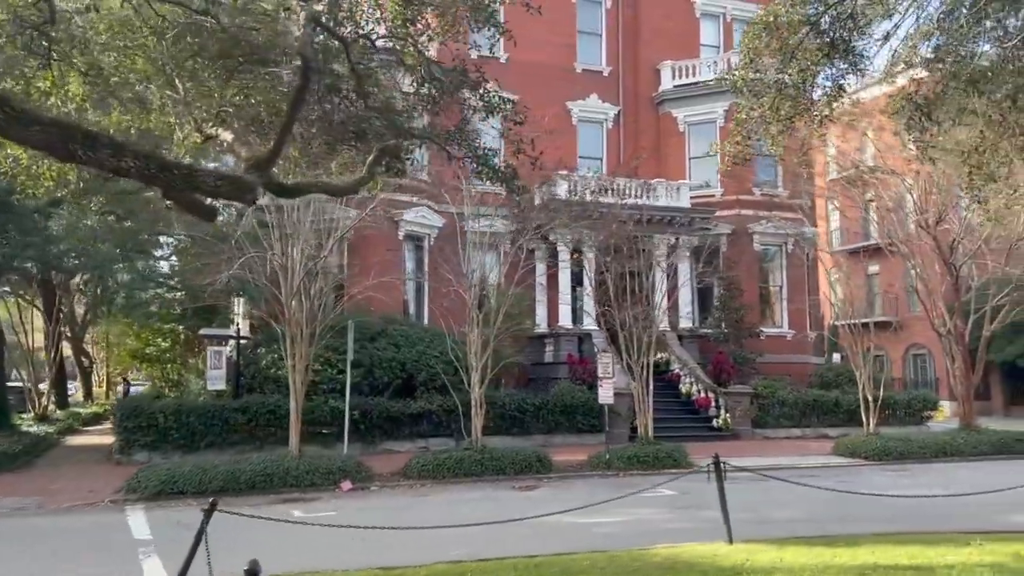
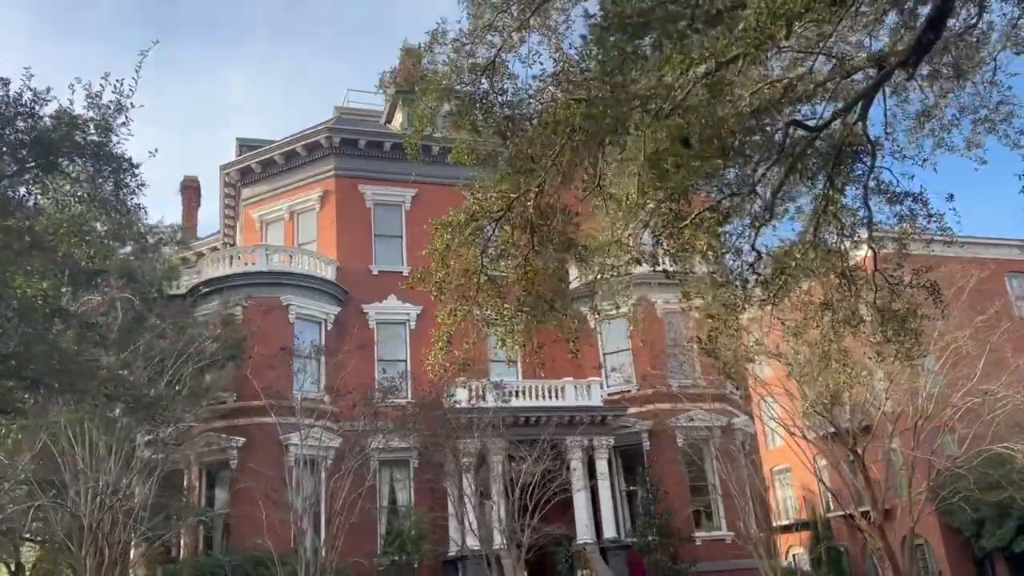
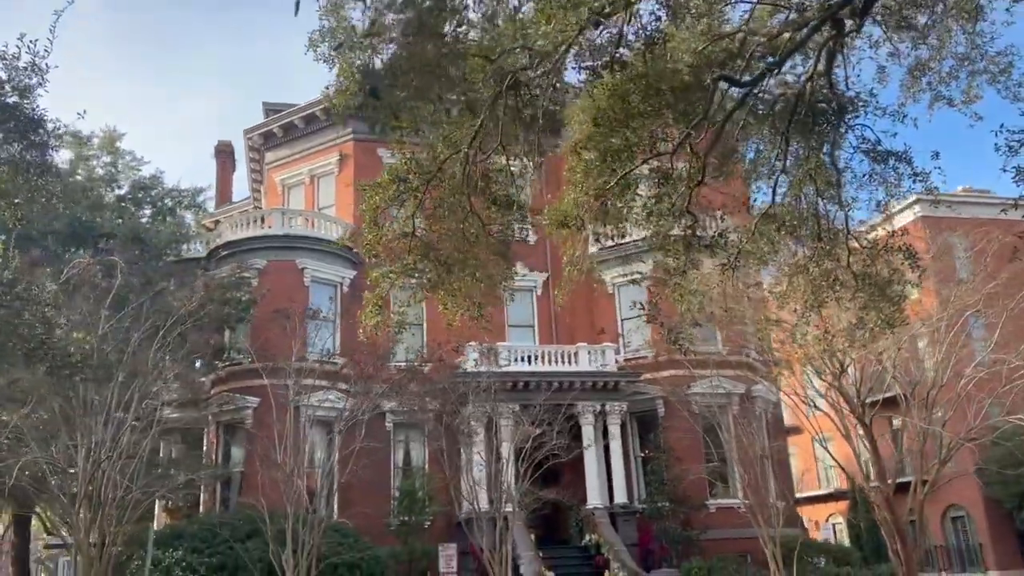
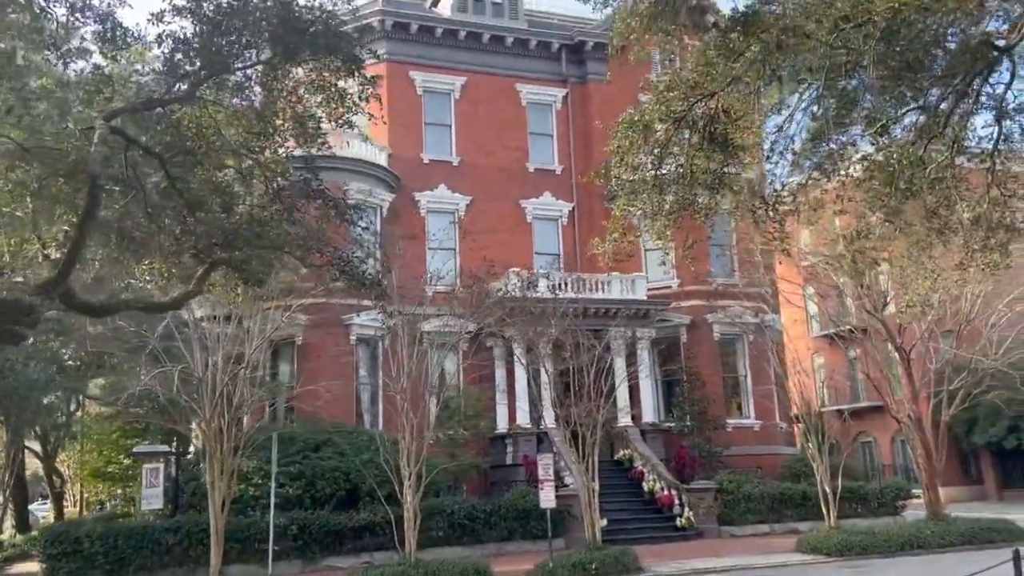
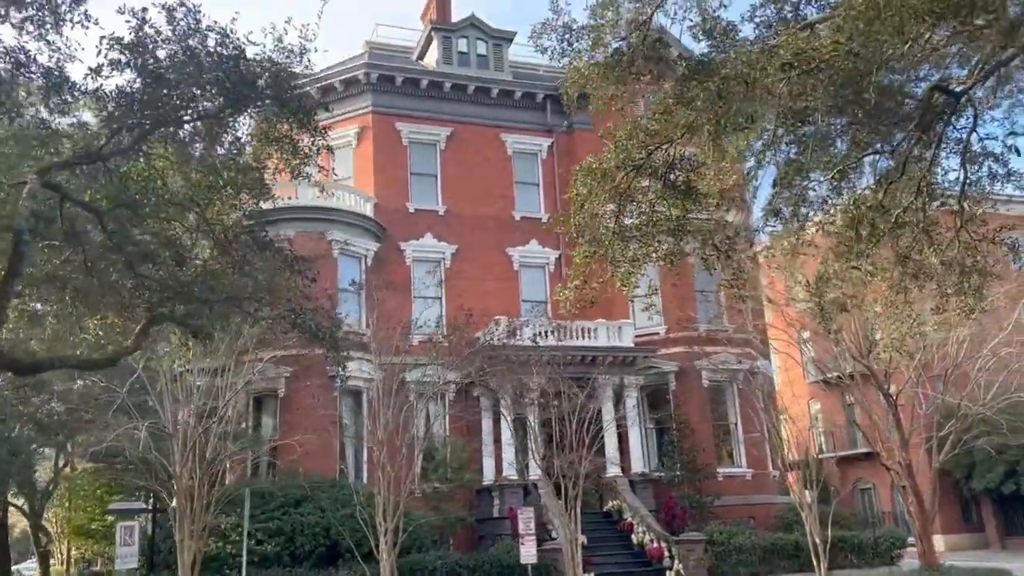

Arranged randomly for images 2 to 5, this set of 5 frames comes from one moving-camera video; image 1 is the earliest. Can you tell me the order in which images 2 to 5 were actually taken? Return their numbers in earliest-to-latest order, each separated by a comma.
4, 5, 2, 3
